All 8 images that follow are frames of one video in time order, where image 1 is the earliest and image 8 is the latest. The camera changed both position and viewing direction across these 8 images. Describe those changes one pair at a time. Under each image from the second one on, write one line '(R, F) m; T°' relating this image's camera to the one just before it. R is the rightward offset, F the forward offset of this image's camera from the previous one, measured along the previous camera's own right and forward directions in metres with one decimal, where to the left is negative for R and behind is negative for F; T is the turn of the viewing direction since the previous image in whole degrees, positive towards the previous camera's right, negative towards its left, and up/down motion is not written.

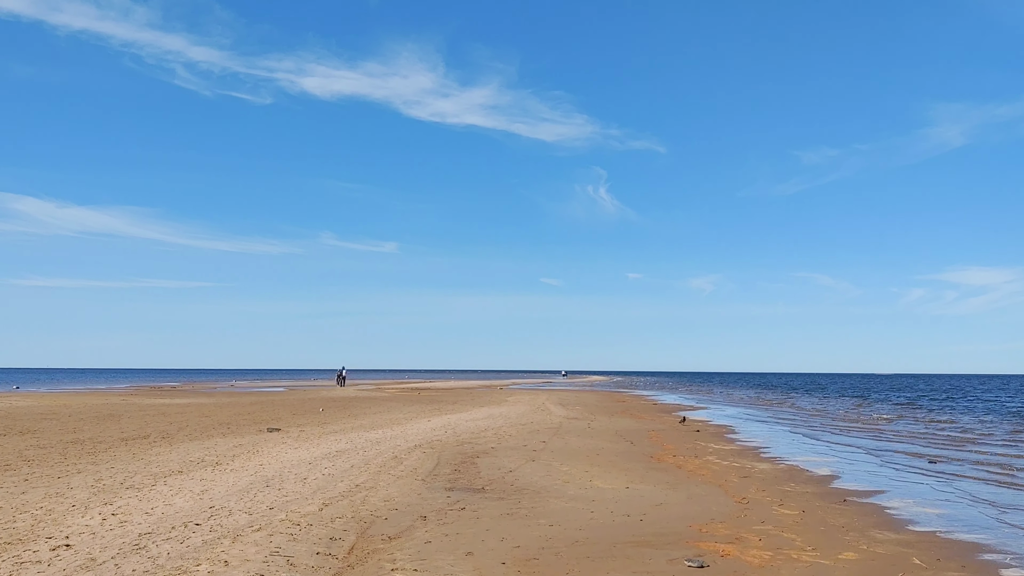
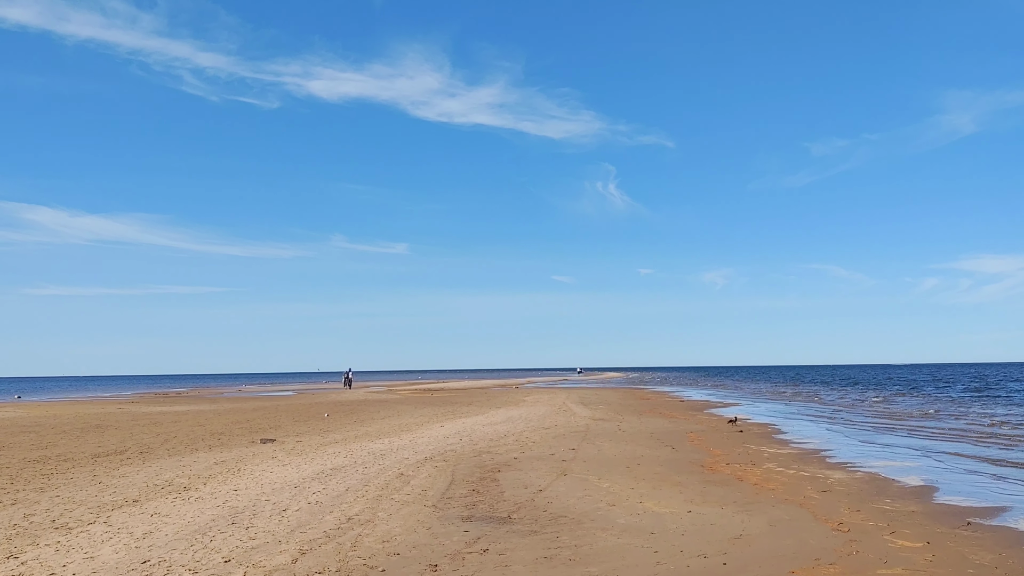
(-0.3, +2.7) m; -1°
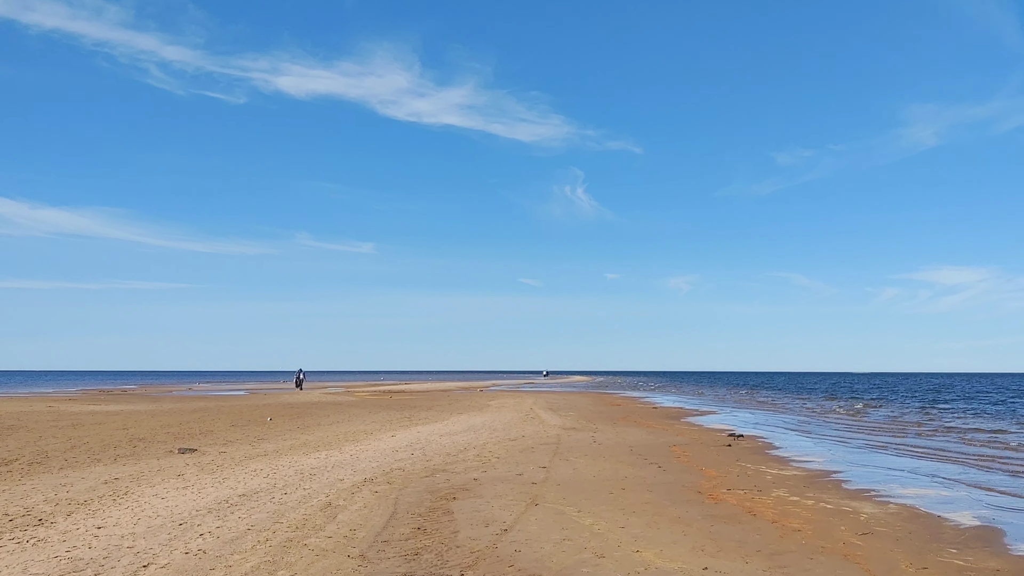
(+0.1, +2.8) m; +3°
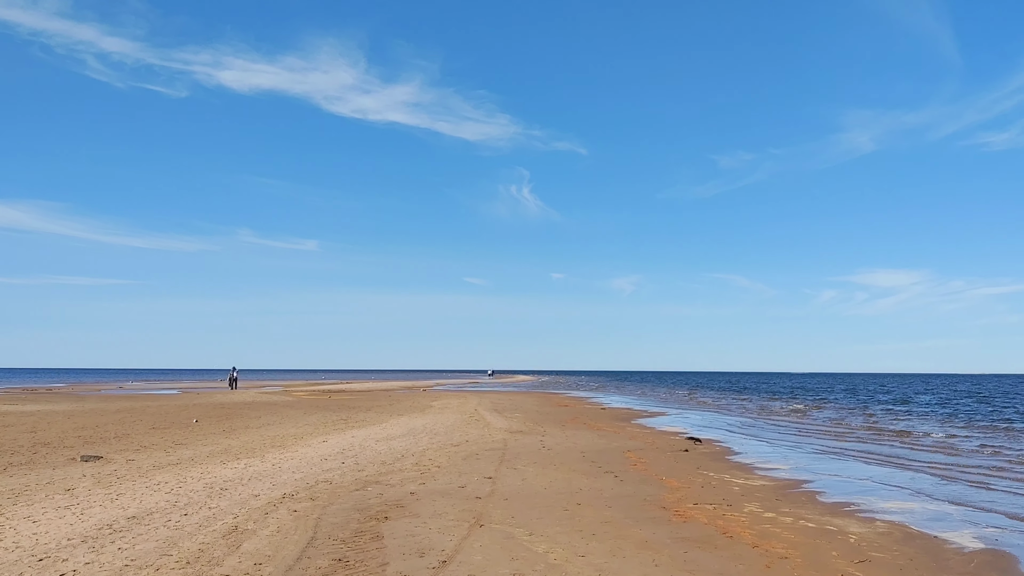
(0.0, +1.5) m; +5°
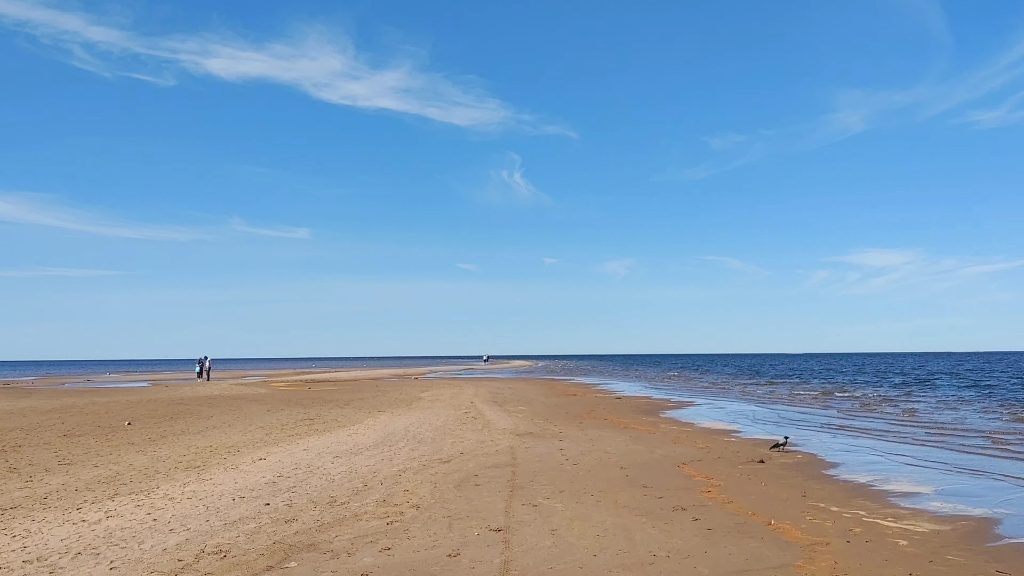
(-0.3, +5.3) m; +1°
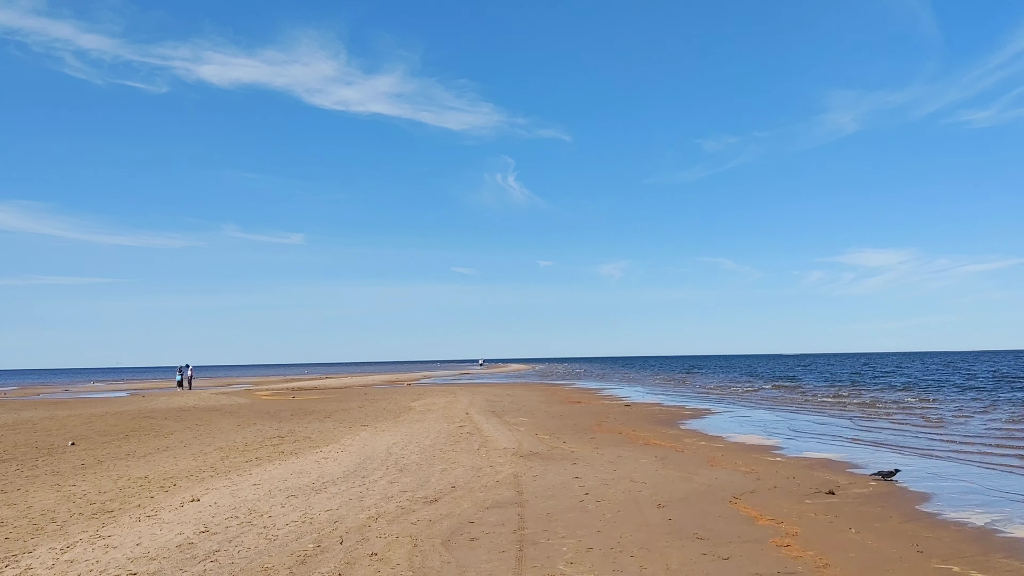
(-0.1, +2.9) m; 0°
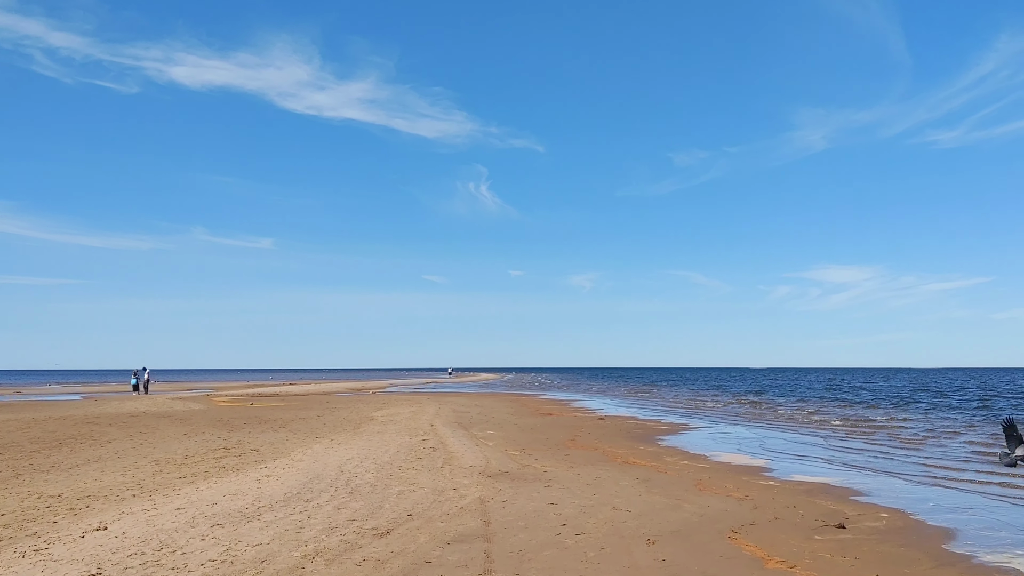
(0.0, +1.4) m; +3°
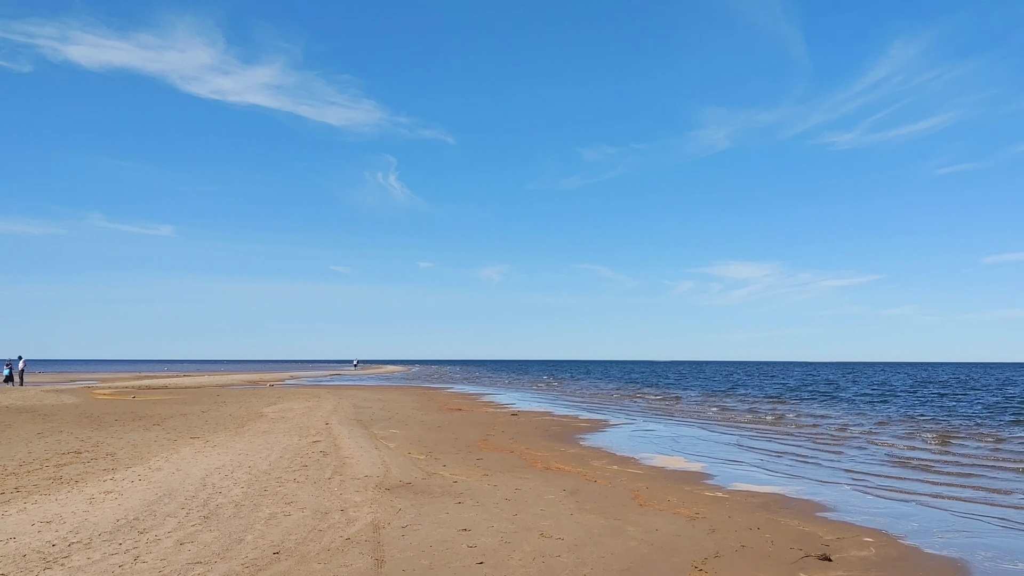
(0.0, +2.3) m; +8°
